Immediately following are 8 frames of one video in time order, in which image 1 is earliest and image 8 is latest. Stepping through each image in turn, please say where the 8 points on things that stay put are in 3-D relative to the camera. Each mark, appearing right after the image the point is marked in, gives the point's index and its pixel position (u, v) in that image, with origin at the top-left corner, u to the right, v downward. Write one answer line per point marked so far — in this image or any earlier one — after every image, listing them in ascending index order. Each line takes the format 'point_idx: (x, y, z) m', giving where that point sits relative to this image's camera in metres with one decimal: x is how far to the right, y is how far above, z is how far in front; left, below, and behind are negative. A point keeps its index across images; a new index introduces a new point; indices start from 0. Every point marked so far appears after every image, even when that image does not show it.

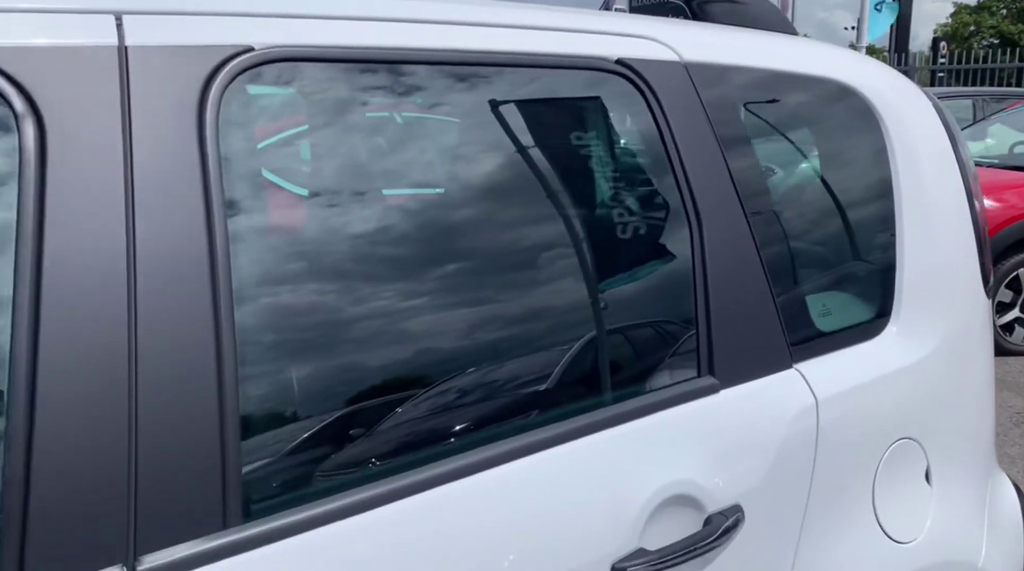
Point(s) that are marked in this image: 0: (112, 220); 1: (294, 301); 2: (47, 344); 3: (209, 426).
0: (-0.4, +0.1, +0.9) m
1: (-0.3, 0.0, +1.0) m
2: (-0.5, -0.1, +0.9) m
3: (-0.3, -0.2, +0.9) m
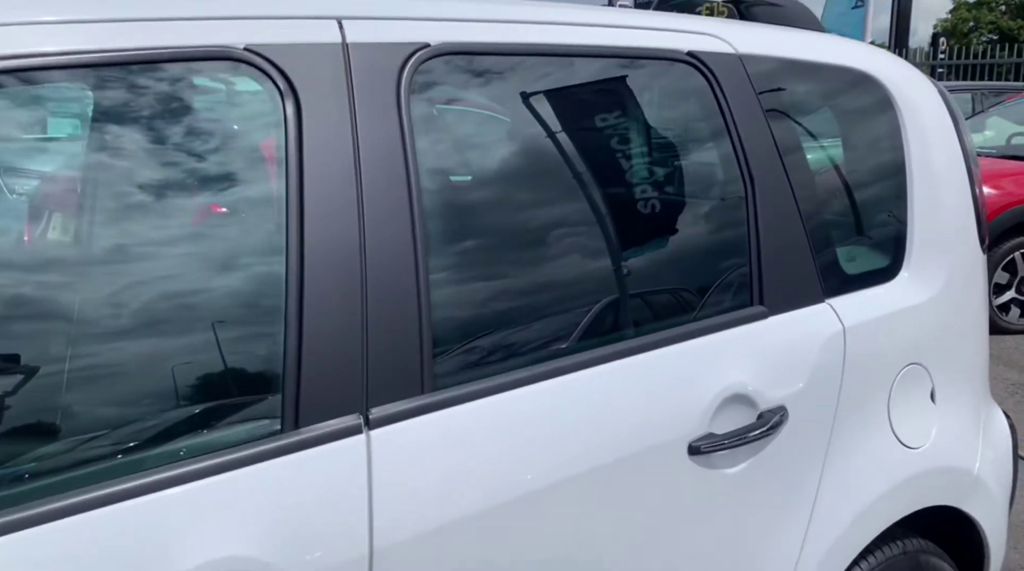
0: (-0.2, +0.2, +1.3) m
1: (-0.1, +0.1, +1.4) m
2: (-0.3, 0.0, +1.2) m
3: (-0.1, 0.0, +1.3) m
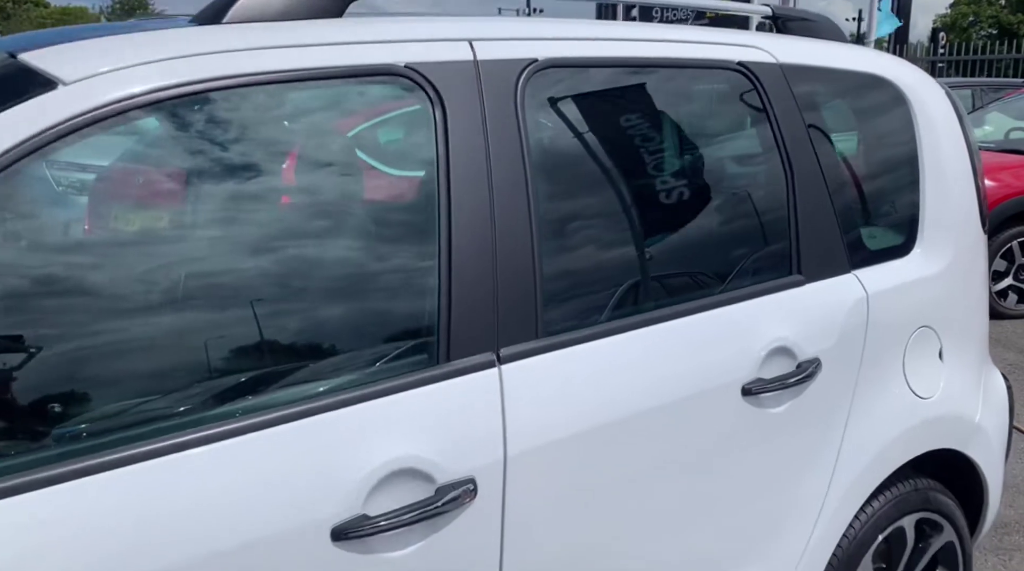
0: (-0.1, +0.2, +1.6) m
1: (+0.1, +0.1, +1.7) m
2: (-0.1, +0.1, +1.6) m
3: (0.0, 0.0, +1.6) m
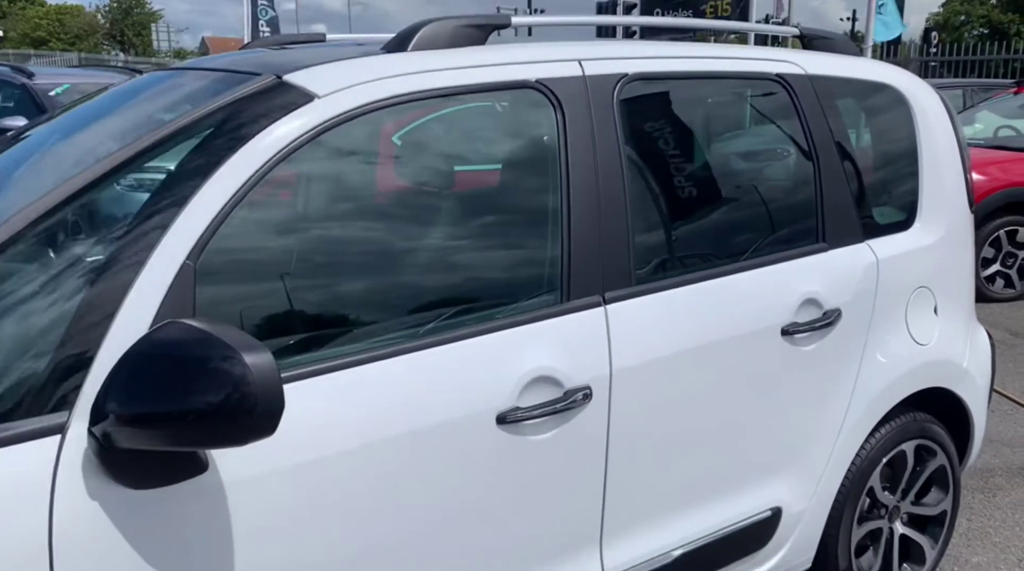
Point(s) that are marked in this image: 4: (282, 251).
0: (+0.2, +0.3, +2.1) m
1: (+0.3, +0.2, +2.2) m
2: (+0.1, +0.2, +2.1) m
3: (+0.3, +0.1, +2.1) m
4: (-0.5, +0.1, +1.7) m
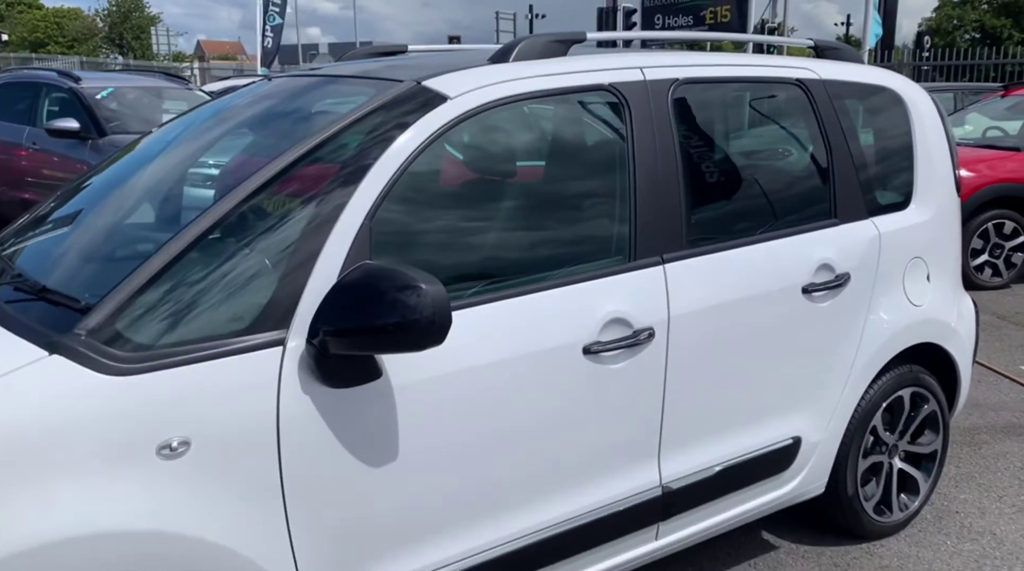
0: (+0.4, +0.4, +2.6) m
1: (+0.6, +0.4, +2.7) m
2: (+0.4, +0.3, +2.6) m
3: (+0.5, +0.2, +2.6) m
4: (-0.2, +0.2, +2.2) m
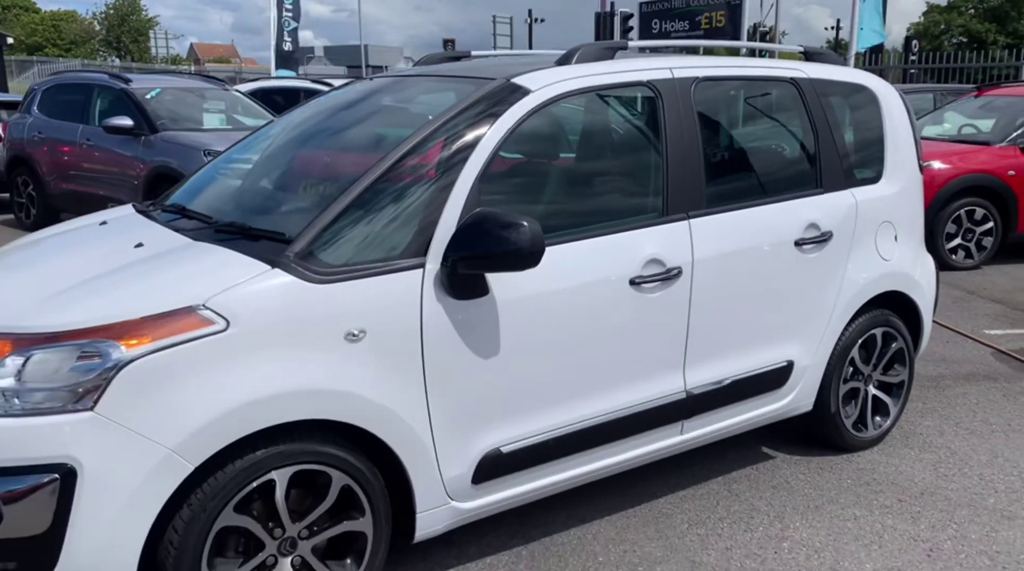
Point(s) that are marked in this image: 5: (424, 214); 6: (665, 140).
0: (+0.6, +0.6, +3.4) m
1: (+0.8, +0.5, +3.5) m
2: (+0.6, +0.5, +3.3) m
3: (+0.7, +0.4, +3.4) m
4: (0.0, +0.4, +3.0) m
5: (-0.3, +0.2, +2.8) m
6: (+0.6, +0.6, +3.3) m
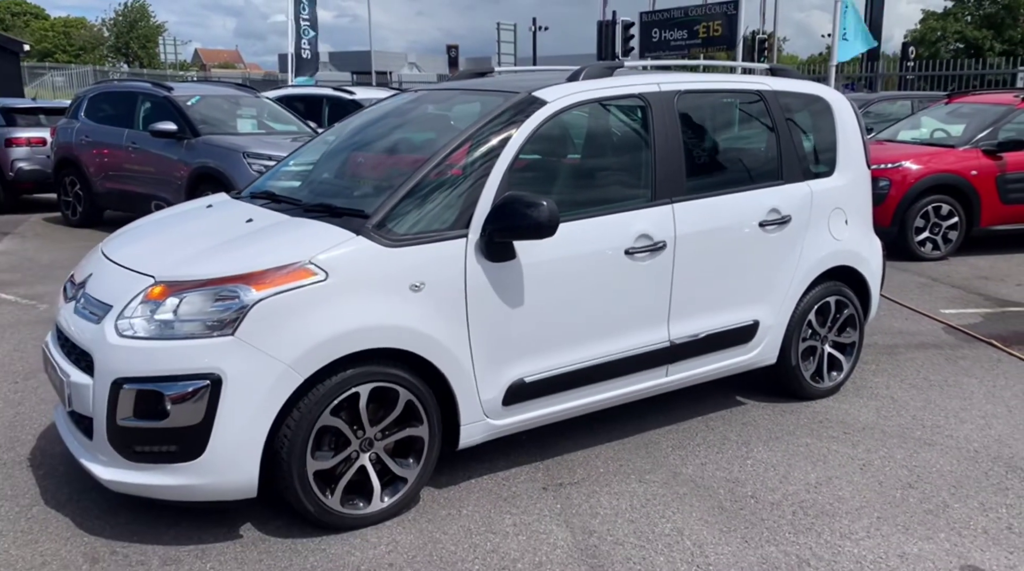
0: (+0.7, +0.8, +4.2) m
1: (+0.9, +0.7, +4.3) m
2: (+0.7, +0.6, +4.2) m
3: (+0.8, +0.5, +4.2) m
4: (+0.1, +0.5, +3.8) m
5: (-0.2, +0.4, +3.6) m
6: (+0.7, +0.7, +4.2) m
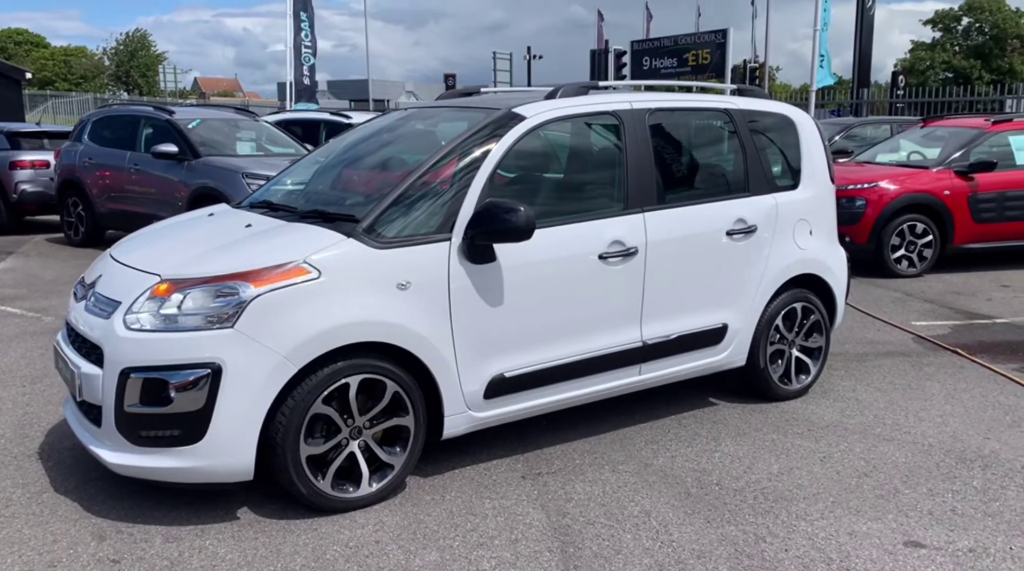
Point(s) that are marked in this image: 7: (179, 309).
0: (+0.6, +0.7, +4.5) m
1: (+0.8, +0.7, +4.6) m
2: (+0.6, +0.6, +4.5) m
3: (+0.7, +0.5, +4.5) m
4: (0.0, +0.5, +4.1) m
5: (-0.3, +0.4, +3.9) m
6: (+0.6, +0.7, +4.5) m
7: (-1.3, -0.1, +3.4) m
